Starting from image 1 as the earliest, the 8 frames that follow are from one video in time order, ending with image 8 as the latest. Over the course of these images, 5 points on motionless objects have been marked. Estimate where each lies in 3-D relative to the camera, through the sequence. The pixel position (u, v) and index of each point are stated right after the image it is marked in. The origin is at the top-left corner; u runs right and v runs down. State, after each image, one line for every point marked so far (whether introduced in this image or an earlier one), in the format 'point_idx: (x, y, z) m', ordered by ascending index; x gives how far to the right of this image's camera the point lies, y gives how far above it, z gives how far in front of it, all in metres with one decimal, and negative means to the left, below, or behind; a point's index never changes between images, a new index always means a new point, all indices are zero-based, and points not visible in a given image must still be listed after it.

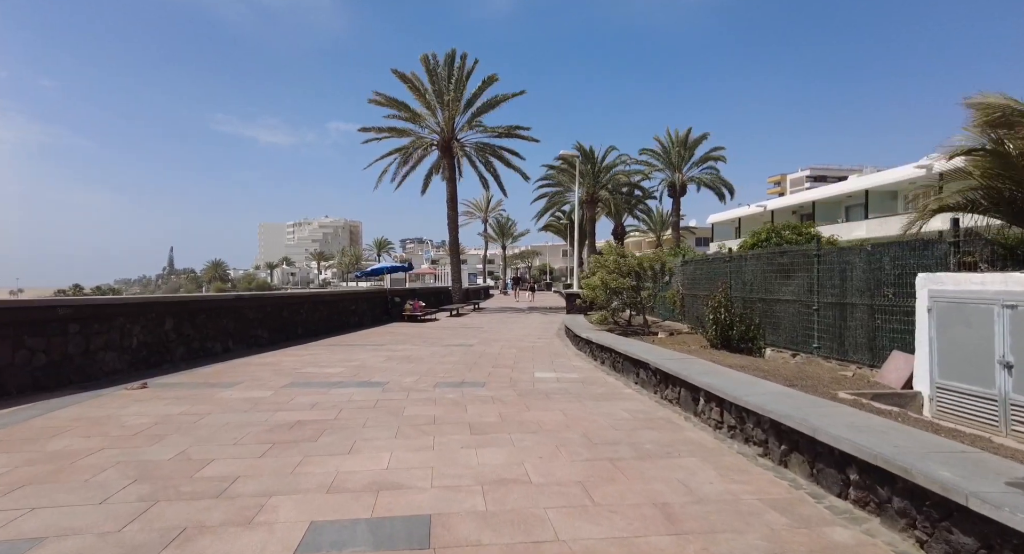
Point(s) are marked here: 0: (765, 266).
0: (+4.9, +0.2, +10.4) m
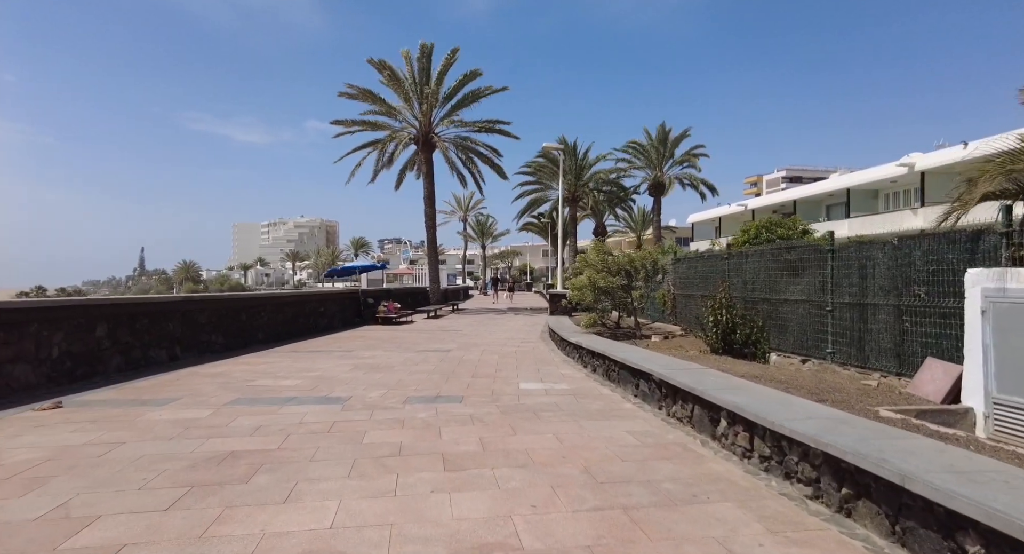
0: (+4.6, +0.2, +9.6) m
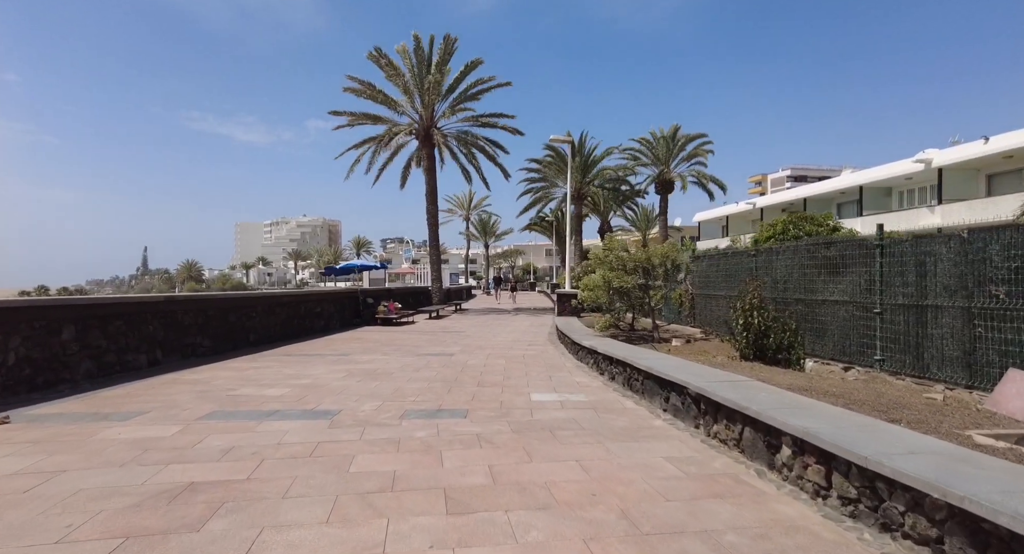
0: (+4.7, +0.3, +8.7) m
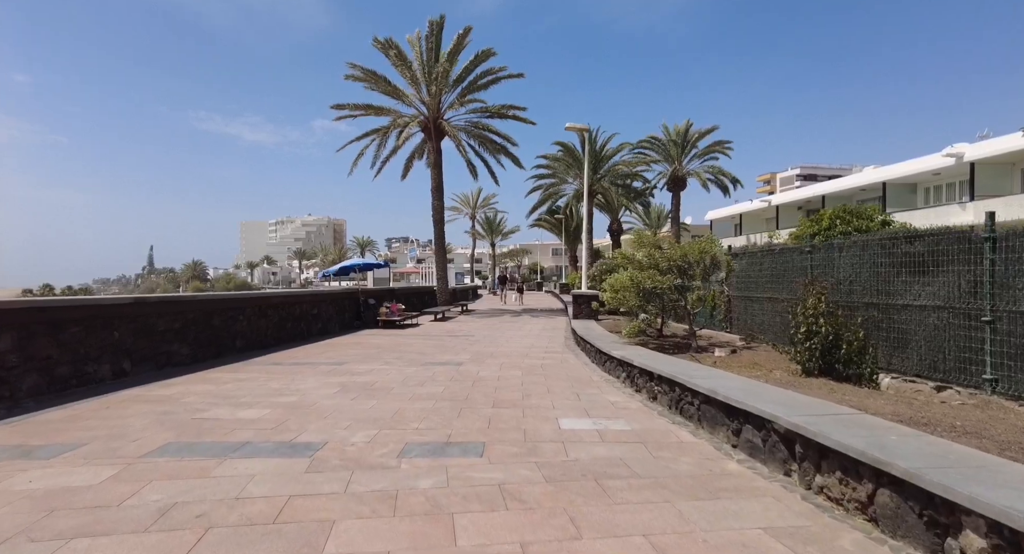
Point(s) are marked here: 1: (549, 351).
0: (+5.0, +0.2, +7.4) m
1: (+0.8, -1.7, +12.2) m
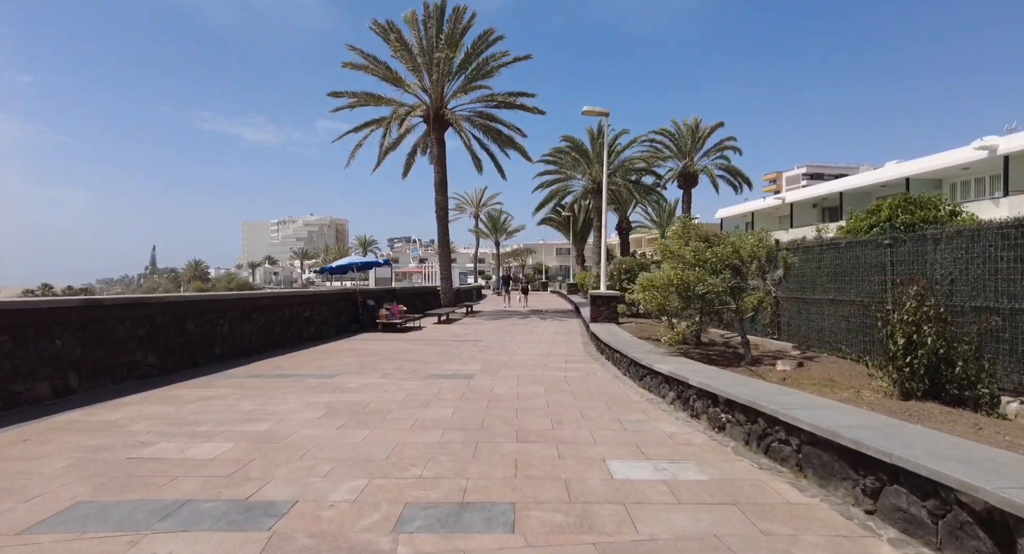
0: (+5.3, +0.3, +5.9) m
1: (+1.2, -1.7, +10.8) m
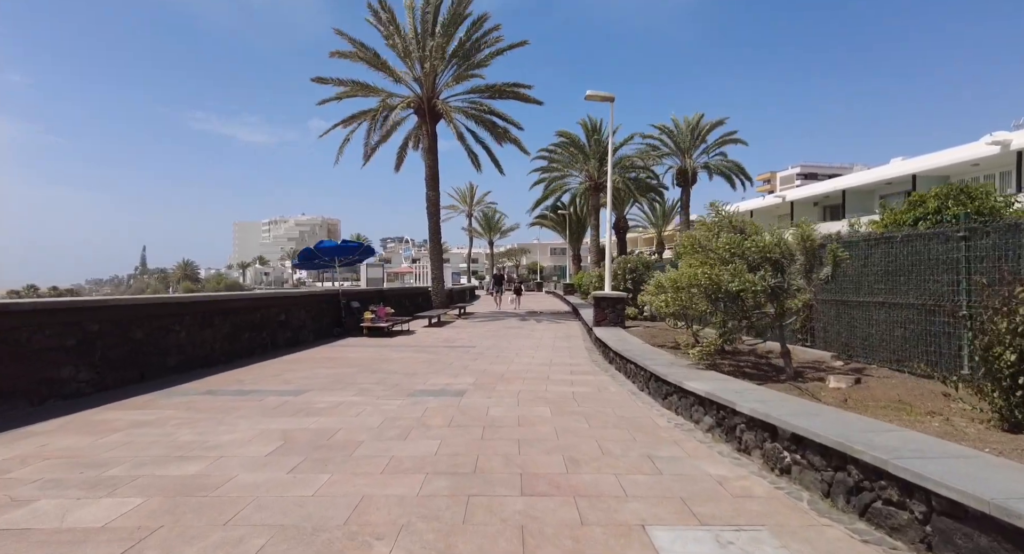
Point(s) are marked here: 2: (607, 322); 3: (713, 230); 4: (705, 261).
0: (+5.3, +0.3, +4.7) m
1: (+1.1, -1.7, +9.5) m
2: (+2.4, -1.1, +13.4) m
3: (+2.8, +0.7, +7.7) m
4: (+2.6, +0.3, +7.4) m
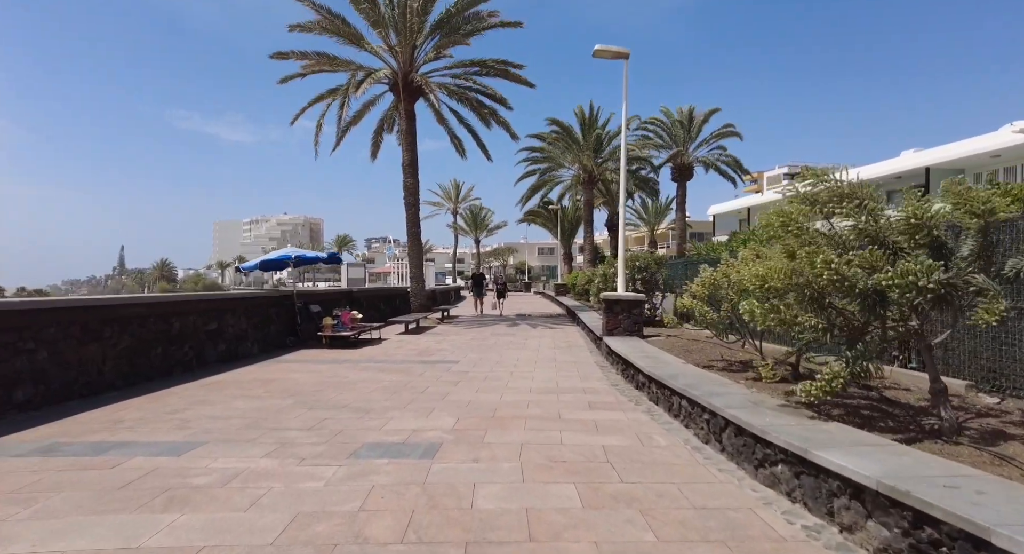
0: (+5.4, +0.3, +2.2) m
1: (+1.1, -1.6, +6.9) m
2: (+2.2, -1.1, +10.8) m
3: (+2.8, +0.7, +5.1) m
4: (+2.6, +0.3, +4.9) m
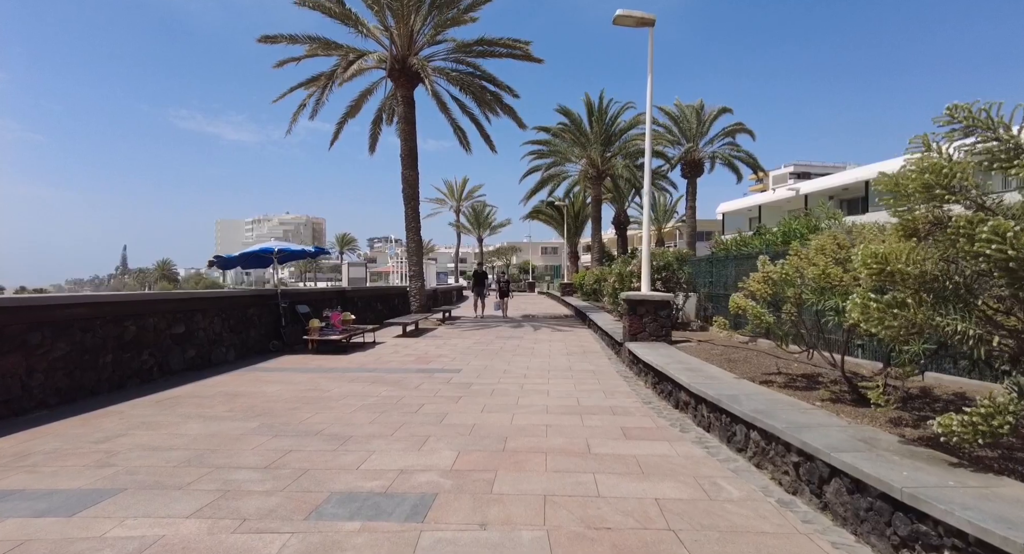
0: (+5.5, +0.4, +0.8) m
1: (+1.2, -1.6, +5.5) m
2: (+2.4, -1.0, +9.5) m
3: (+3.0, +0.8, +3.8) m
4: (+2.7, +0.4, +3.5) m
